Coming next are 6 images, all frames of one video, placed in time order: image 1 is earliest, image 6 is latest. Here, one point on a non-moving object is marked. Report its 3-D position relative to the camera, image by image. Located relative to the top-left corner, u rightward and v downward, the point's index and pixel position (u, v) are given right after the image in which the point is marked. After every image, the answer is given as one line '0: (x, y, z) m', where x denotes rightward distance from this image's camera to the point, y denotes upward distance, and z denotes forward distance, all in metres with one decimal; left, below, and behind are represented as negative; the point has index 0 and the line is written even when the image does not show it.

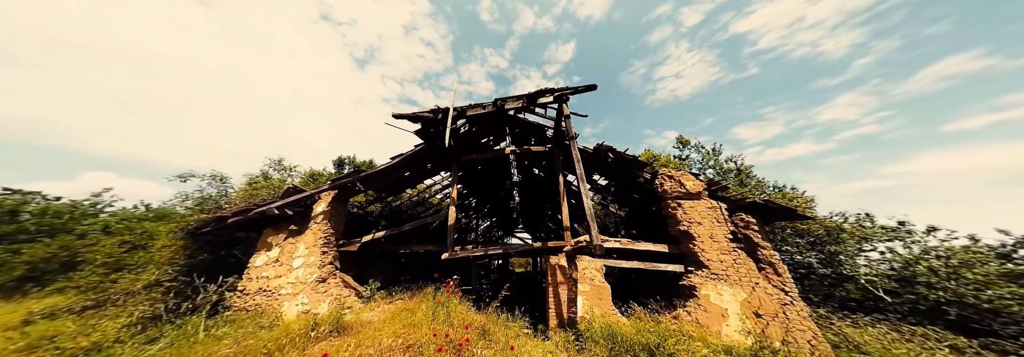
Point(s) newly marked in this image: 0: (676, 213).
0: (+3.6, -0.8, +4.6) m
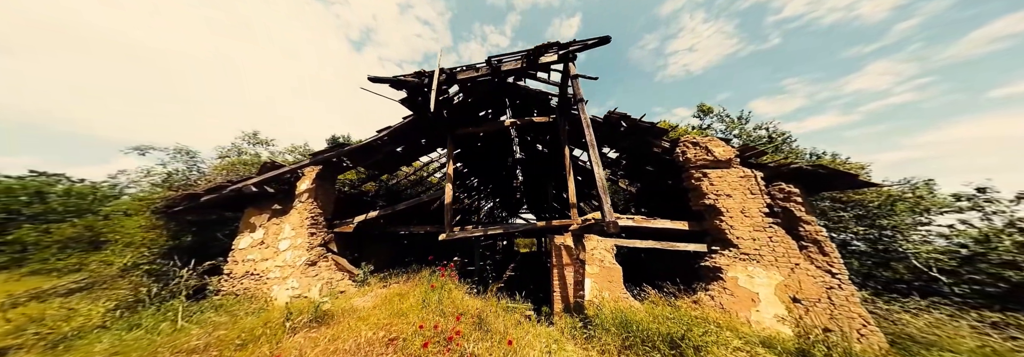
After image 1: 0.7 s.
0: (+3.7, -0.1, +4.0) m
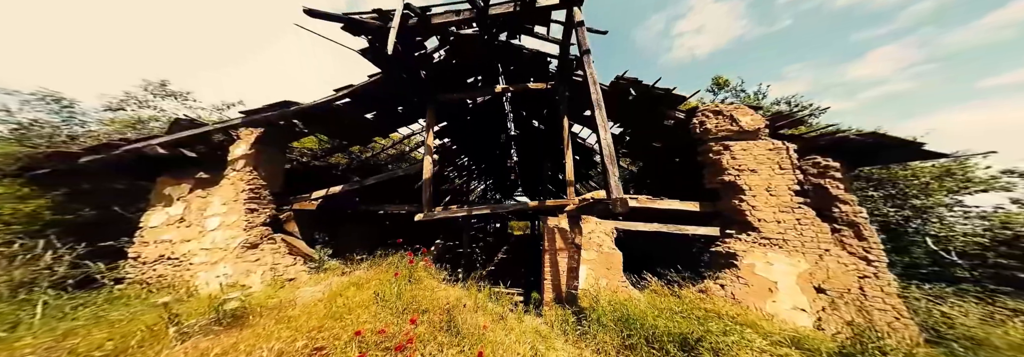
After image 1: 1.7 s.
0: (+3.4, +0.3, +3.5) m
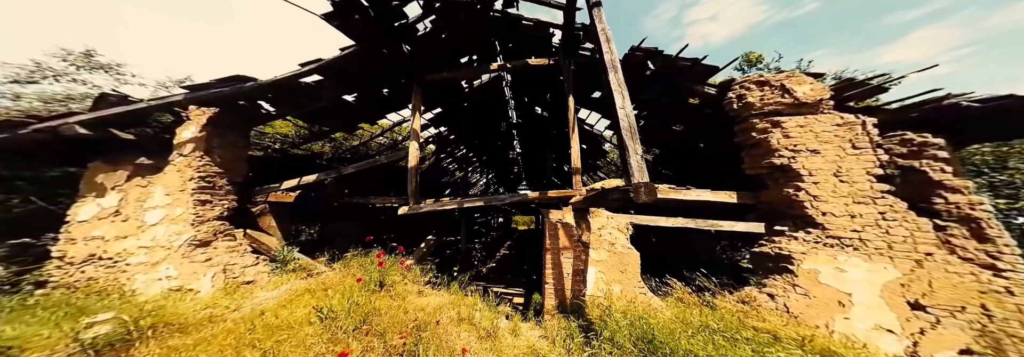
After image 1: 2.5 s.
0: (+3.3, +0.5, +2.7) m
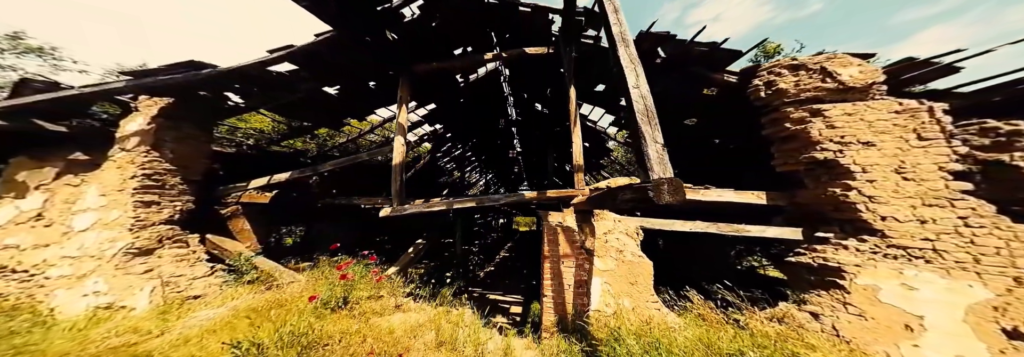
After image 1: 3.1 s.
0: (+3.2, +0.5, +2.3) m
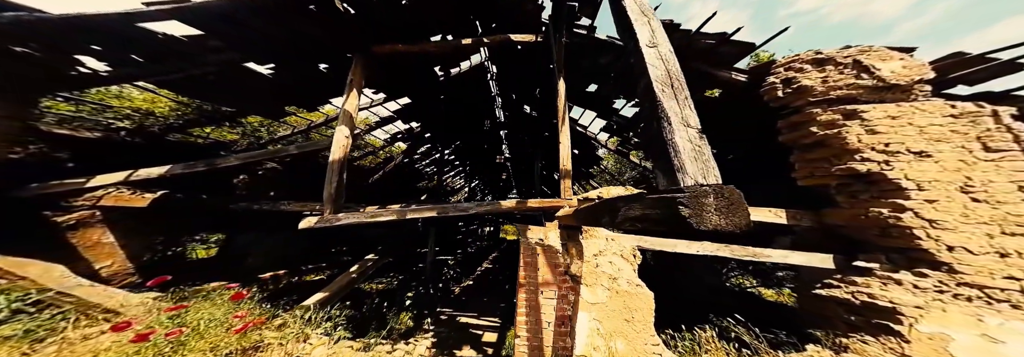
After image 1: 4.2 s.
0: (+2.9, +0.4, +1.9) m
